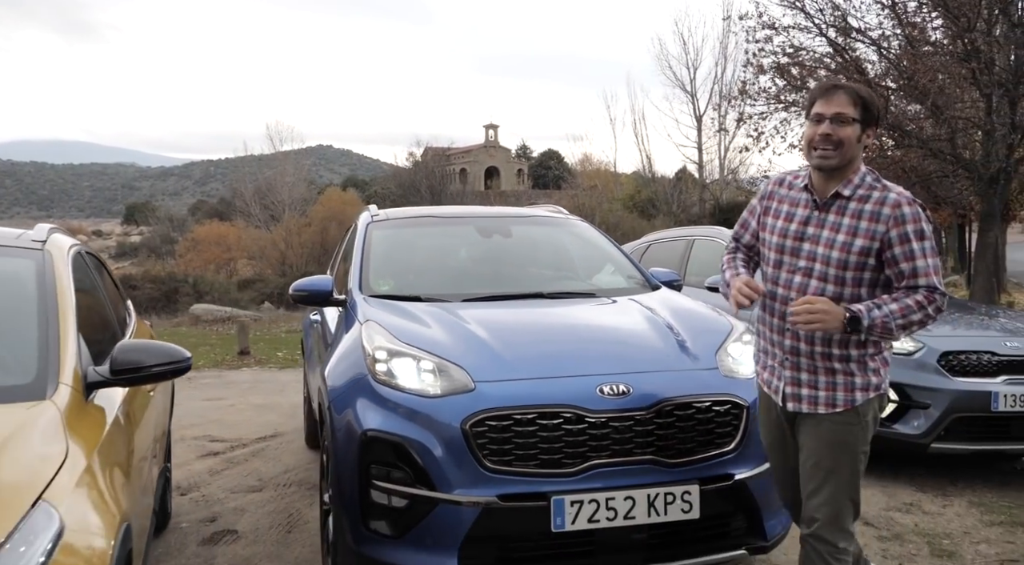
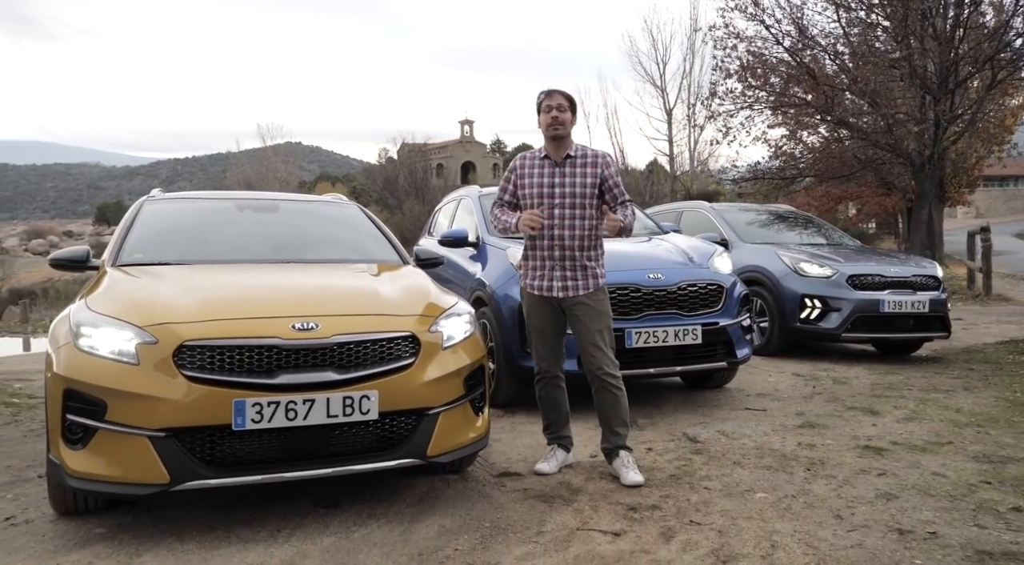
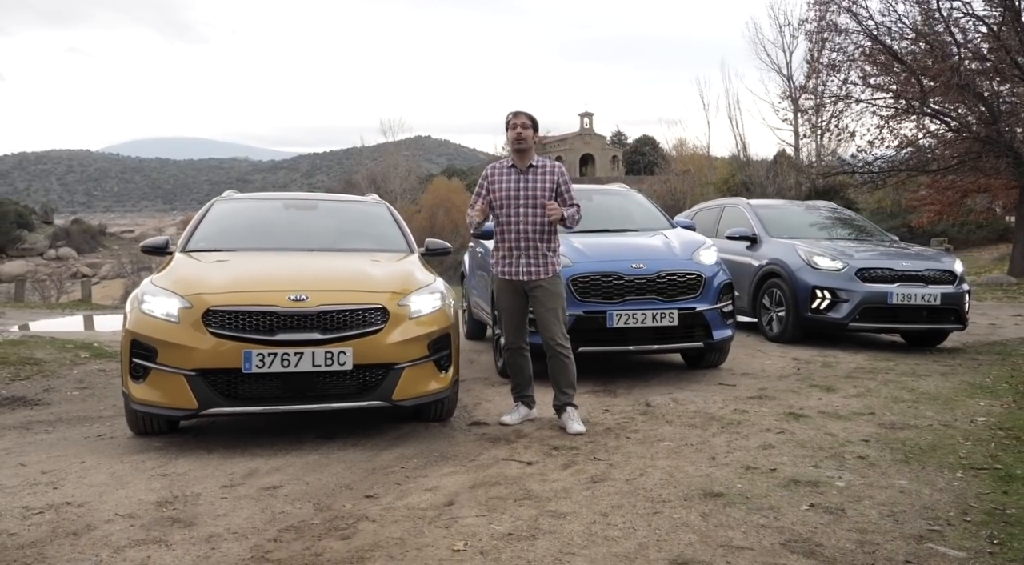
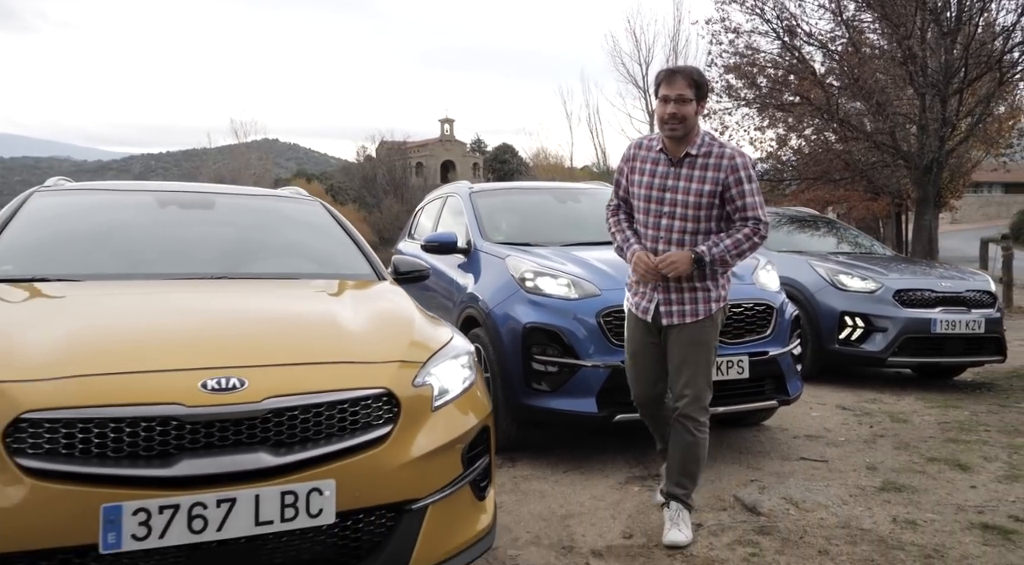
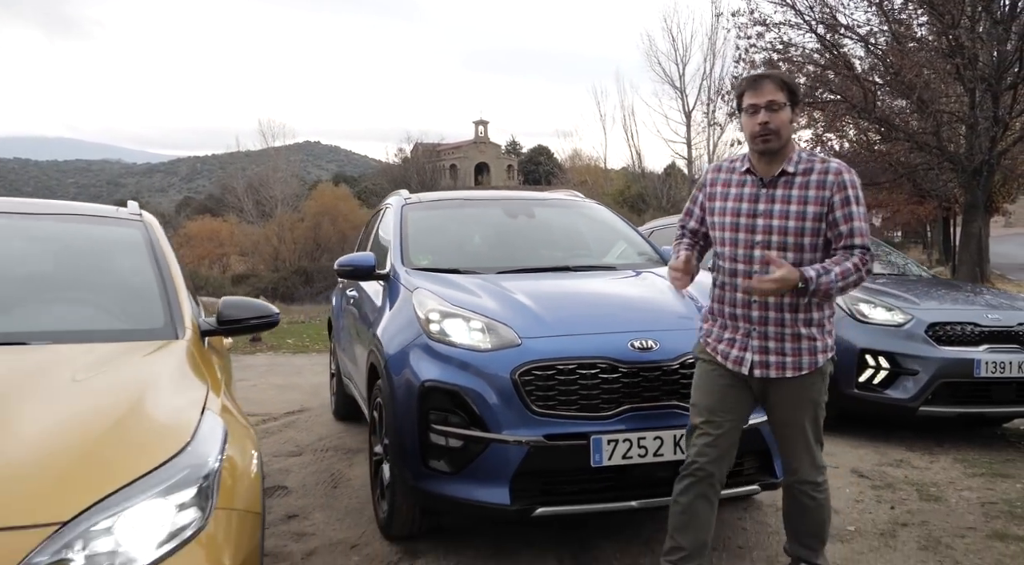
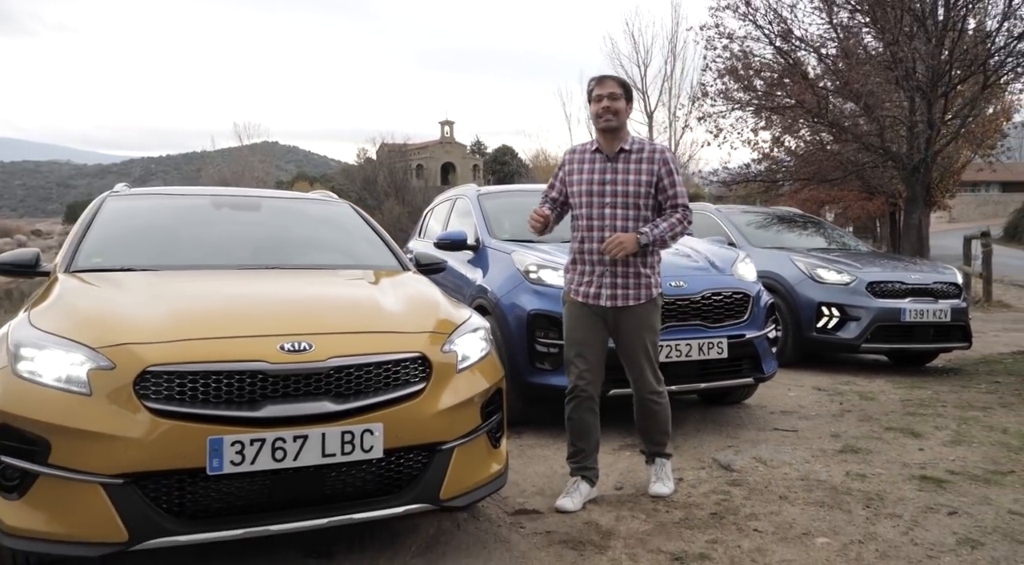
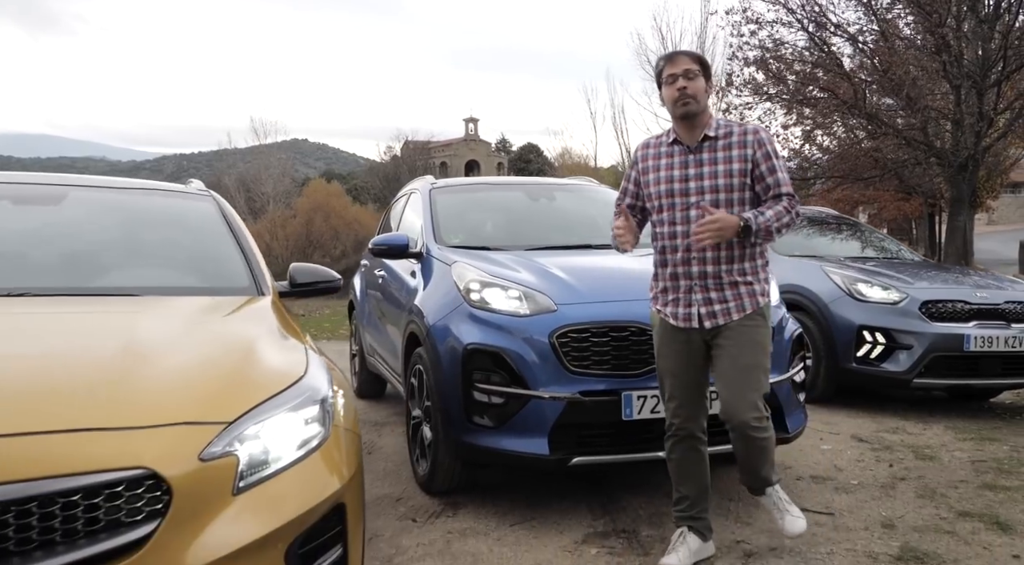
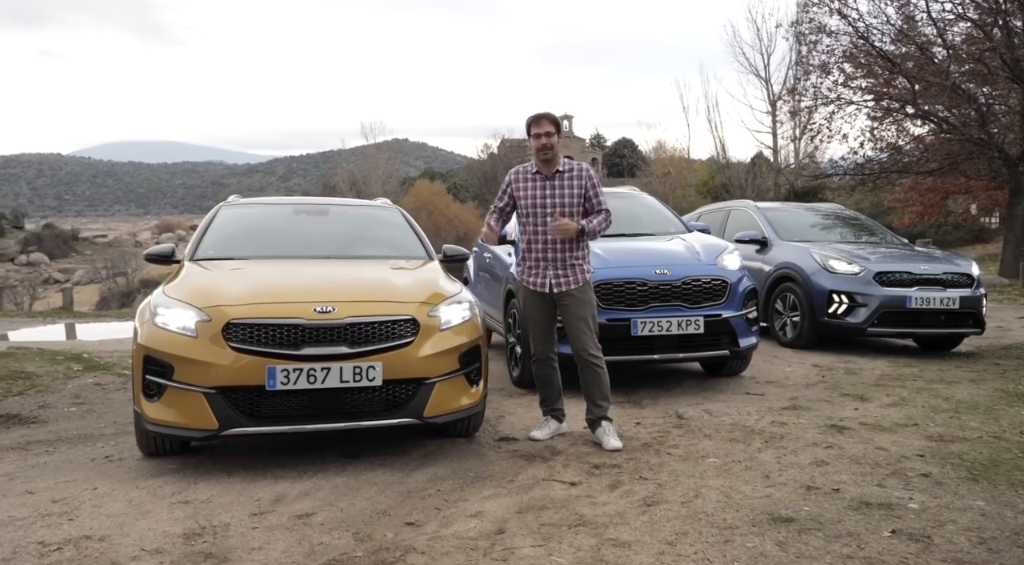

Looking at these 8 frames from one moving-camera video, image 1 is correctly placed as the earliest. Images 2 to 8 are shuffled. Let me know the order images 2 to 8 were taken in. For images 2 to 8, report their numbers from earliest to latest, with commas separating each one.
5, 7, 4, 6, 2, 8, 3
